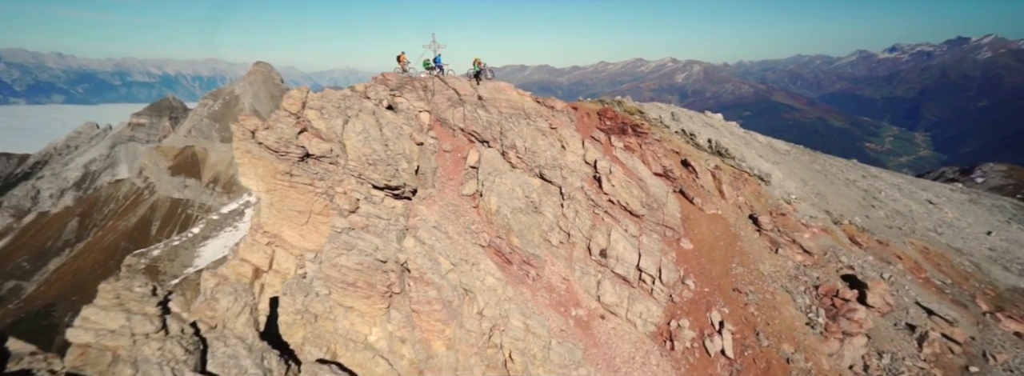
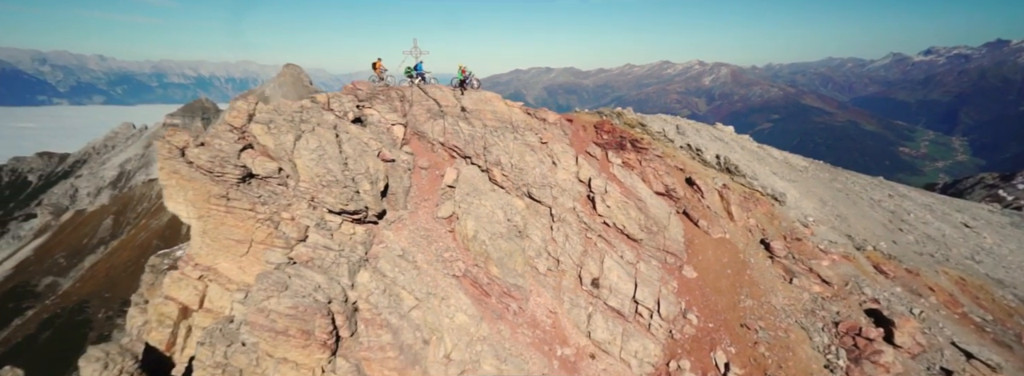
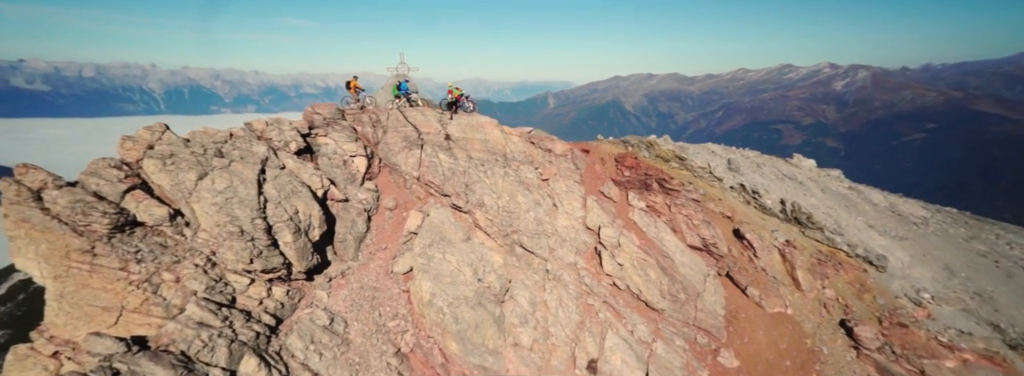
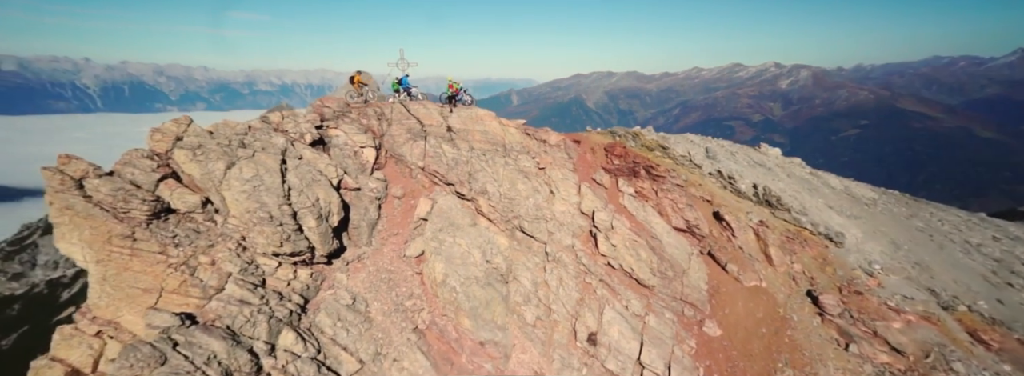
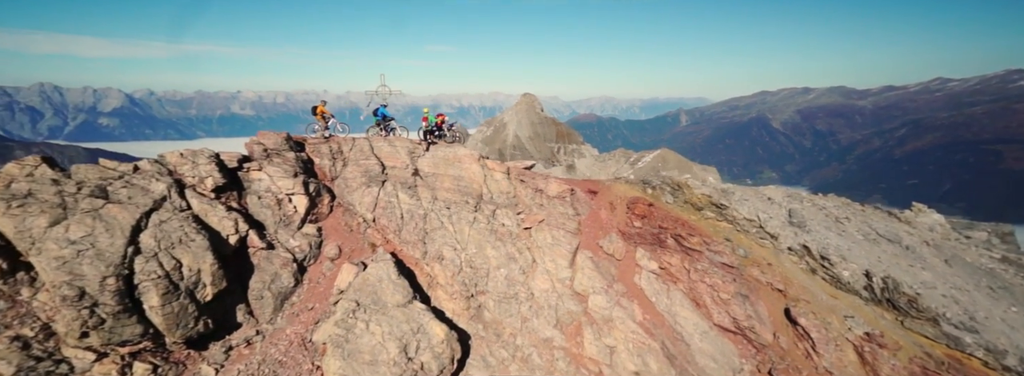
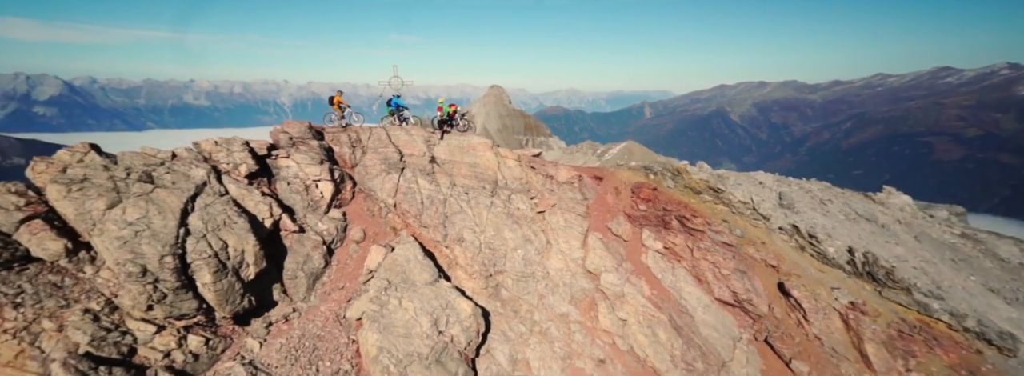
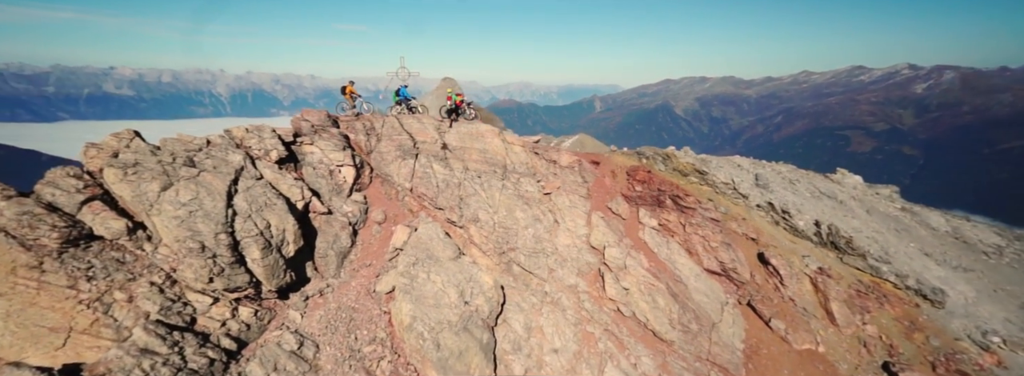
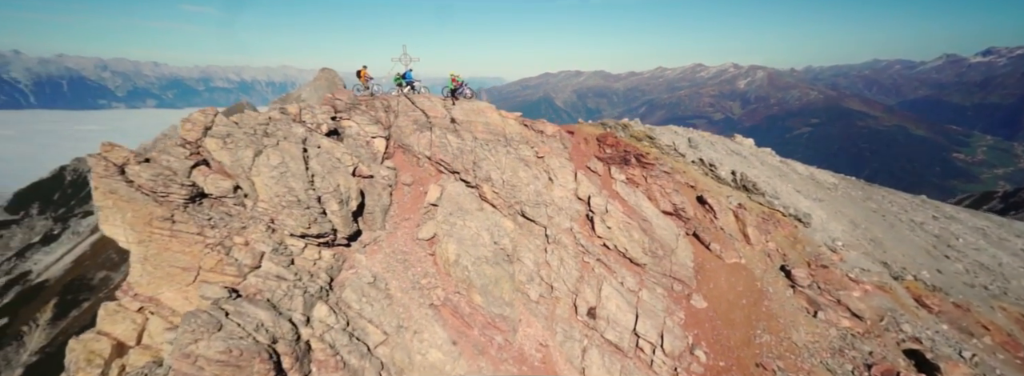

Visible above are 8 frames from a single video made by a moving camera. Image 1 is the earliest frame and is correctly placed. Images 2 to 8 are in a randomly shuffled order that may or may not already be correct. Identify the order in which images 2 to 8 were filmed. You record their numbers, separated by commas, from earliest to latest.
2, 8, 4, 3, 7, 6, 5
